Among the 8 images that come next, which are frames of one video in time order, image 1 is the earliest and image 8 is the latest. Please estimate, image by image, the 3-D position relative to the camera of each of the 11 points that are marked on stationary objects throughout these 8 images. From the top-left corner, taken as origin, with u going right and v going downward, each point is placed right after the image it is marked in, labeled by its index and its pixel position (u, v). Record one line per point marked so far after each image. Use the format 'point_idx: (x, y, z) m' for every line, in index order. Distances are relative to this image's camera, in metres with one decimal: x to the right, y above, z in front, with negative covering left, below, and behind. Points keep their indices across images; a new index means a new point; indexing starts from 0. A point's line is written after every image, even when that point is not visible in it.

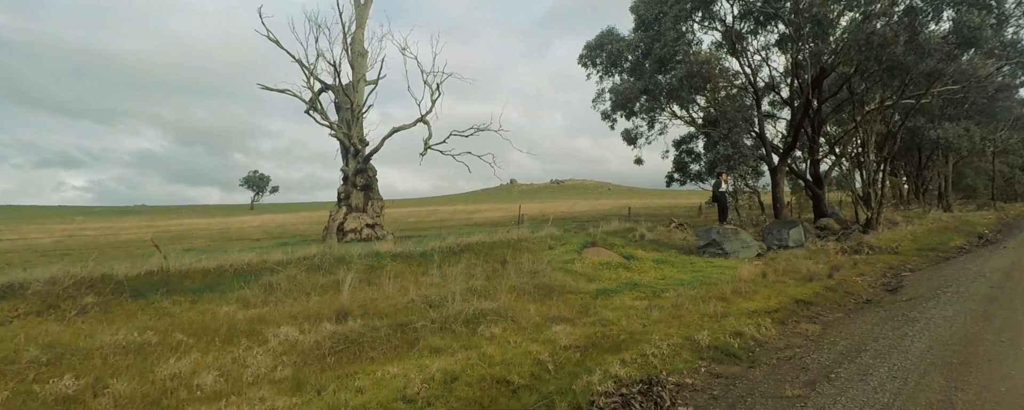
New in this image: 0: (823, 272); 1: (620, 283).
0: (+7.3, -1.6, +11.5) m
1: (+2.4, -1.7, +10.7) m
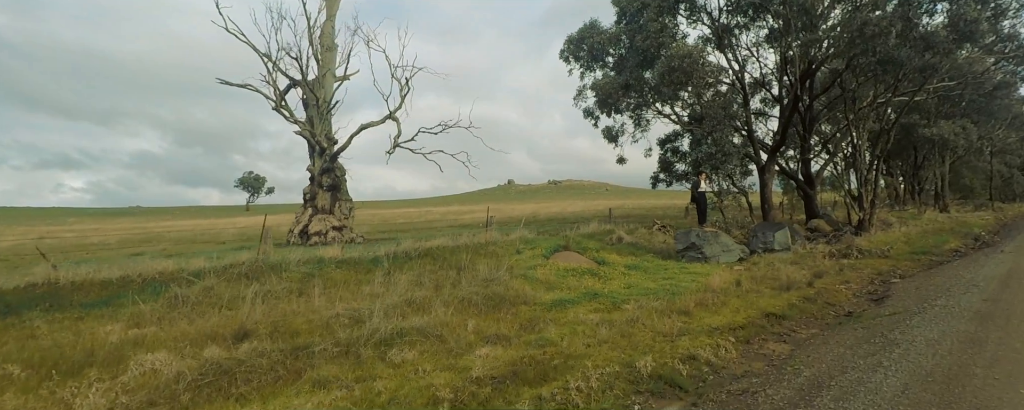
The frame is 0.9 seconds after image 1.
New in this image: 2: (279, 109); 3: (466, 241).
0: (+6.3, -1.6, +10.6) m
1: (+1.4, -1.7, +9.8) m
2: (-9.3, +3.8, +19.5) m
3: (-1.3, -1.0, +14.4) m
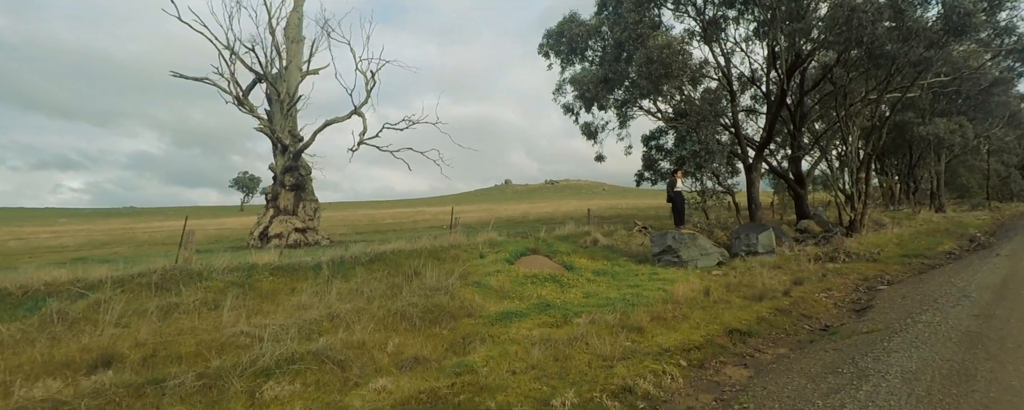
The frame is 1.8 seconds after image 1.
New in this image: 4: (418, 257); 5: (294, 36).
0: (+5.3, -1.6, +9.7) m
1: (+0.4, -1.7, +8.9) m
2: (-10.4, +3.8, +18.6) m
3: (-2.3, -1.1, +13.4) m
4: (-2.3, -1.3, +12.0) m
5: (-8.7, +6.8, +19.6) m
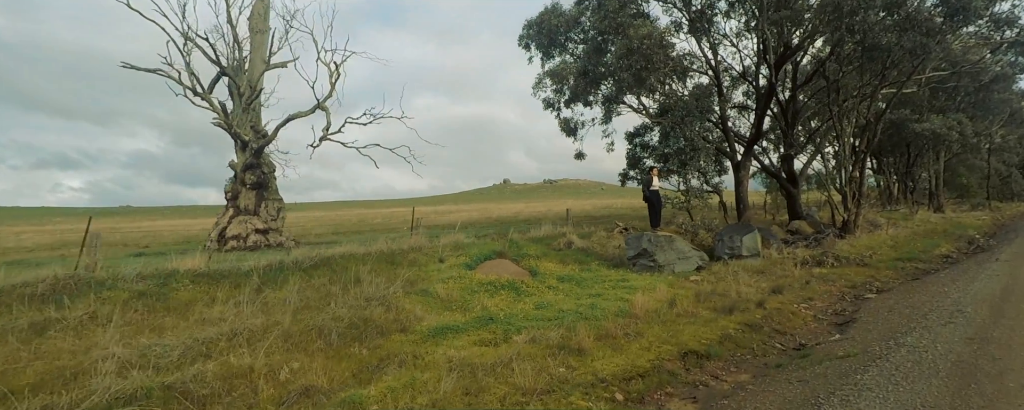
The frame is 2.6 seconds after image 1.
0: (+4.4, -1.7, +8.7) m
1: (-0.6, -1.8, +7.9) m
2: (-11.3, +3.8, +17.6) m
3: (-3.2, -1.1, +12.5) m
4: (-3.3, -1.3, +11.1) m
5: (-9.7, +6.8, +18.6) m
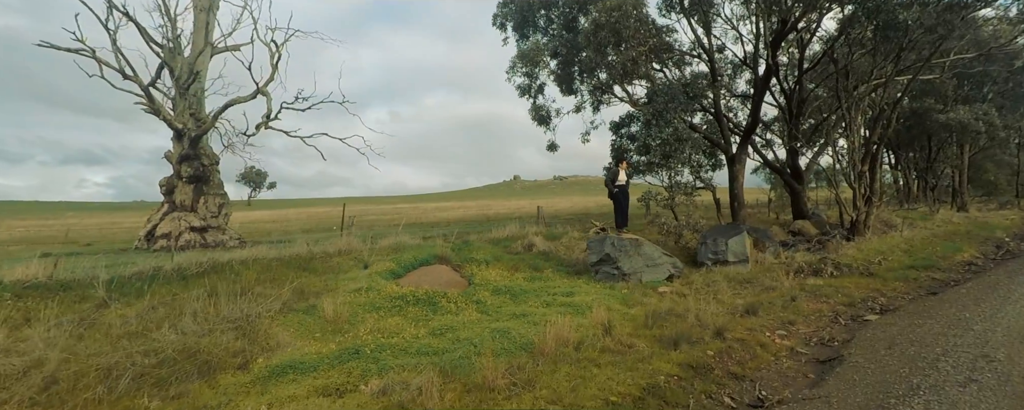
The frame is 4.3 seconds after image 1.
0: (+2.9, -1.6, +6.8) m
1: (-2.0, -1.7, +6.2) m
2: (-12.5, +3.9, +16.1) m
3: (-4.6, -1.0, +10.8) m
4: (-4.7, -1.2, +9.4) m
5: (-10.8, +7.0, +17.1) m
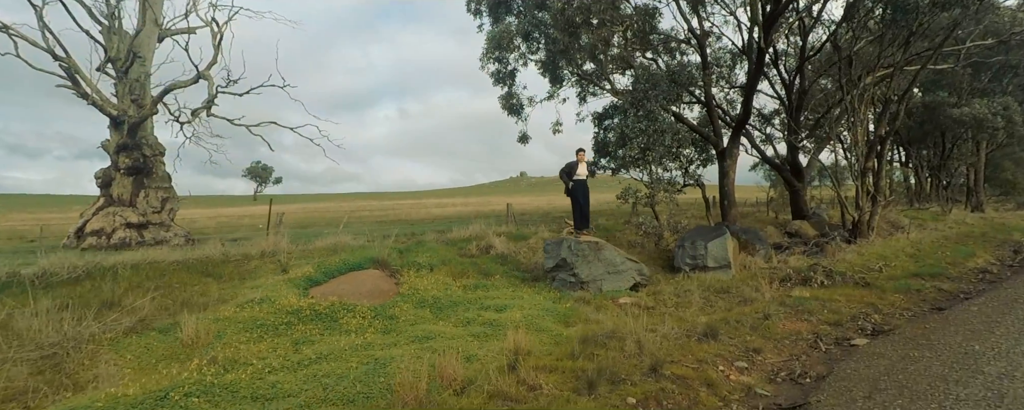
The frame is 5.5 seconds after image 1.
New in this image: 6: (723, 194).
0: (+1.7, -1.6, +5.5) m
1: (-3.3, -1.7, +4.9) m
2: (-13.5, +4.1, +15.0) m
3: (-5.7, -0.9, +9.6) m
4: (-5.8, -1.2, +8.2) m
5: (-11.8, +7.1, +15.9) m
6: (+7.3, +0.4, +16.9) m
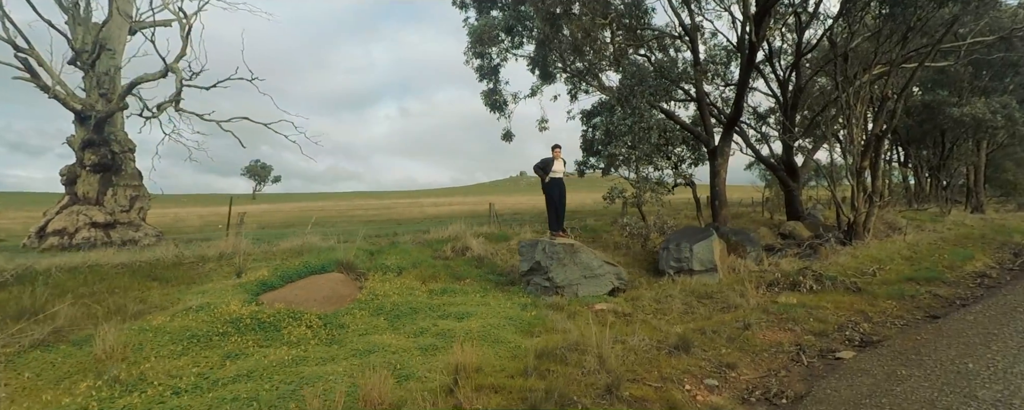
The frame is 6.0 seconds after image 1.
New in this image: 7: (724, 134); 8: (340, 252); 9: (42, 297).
0: (+1.1, -1.6, +5.0) m
1: (-3.8, -1.7, +4.4) m
2: (-14.0, +4.2, +14.5) m
3: (-6.3, -0.9, +9.1) m
4: (-6.4, -1.1, +7.7) m
5: (-12.3, +7.2, +15.4) m
6: (+6.8, +0.4, +16.4) m
7: (+7.2, +2.4, +16.5) m
8: (-3.6, -1.0, +10.5) m
9: (-6.2, -1.3, +6.5) m
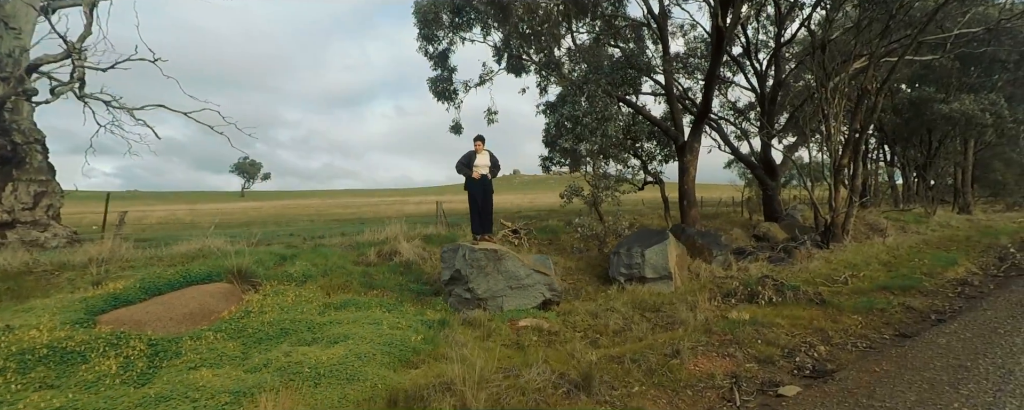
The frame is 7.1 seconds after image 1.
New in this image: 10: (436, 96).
0: (-0.2, -1.7, +3.8) m
1: (-5.1, -1.7, +3.2) m
2: (-15.5, +4.2, +13.1) m
3: (-7.6, -0.9, +7.8) m
4: (-7.7, -1.1, +6.4) m
5: (-13.7, +7.2, +14.0) m
6: (+5.4, +0.4, +15.3) m
7: (+5.8, +2.4, +15.4) m
8: (-5.0, -1.0, +9.3) m
9: (-7.5, -1.3, +5.2) m
10: (-2.1, +3.1, +14.2) m
